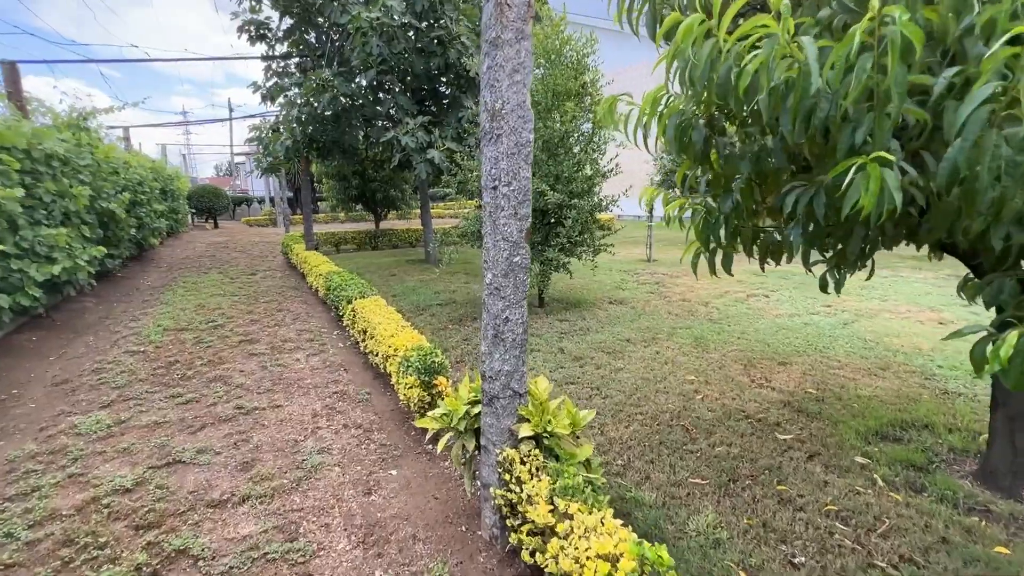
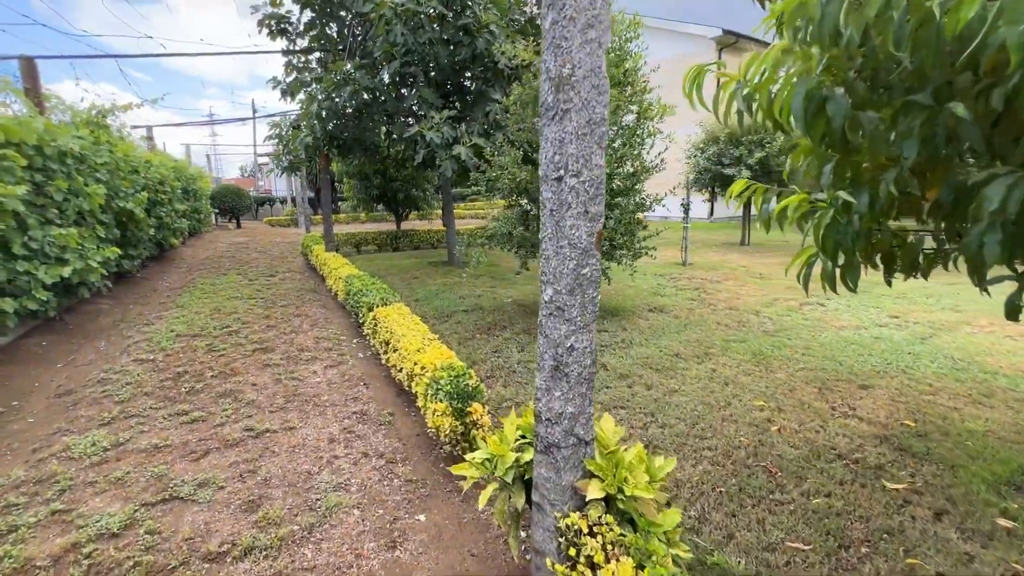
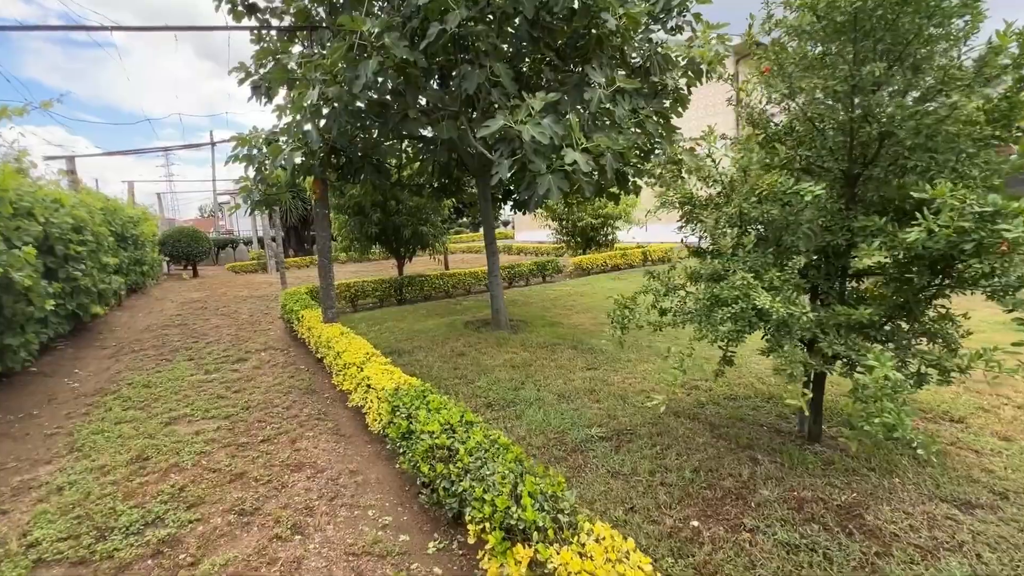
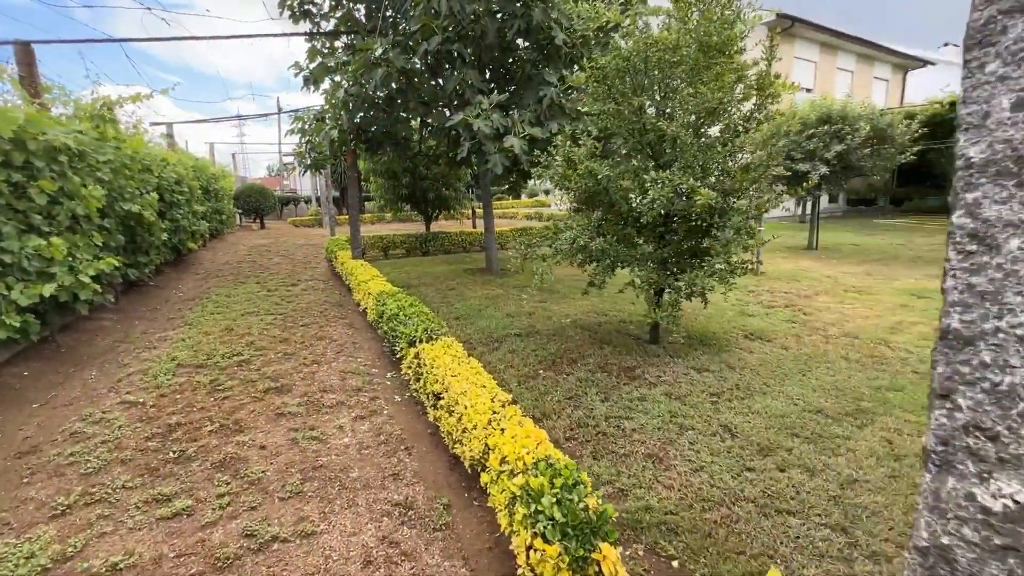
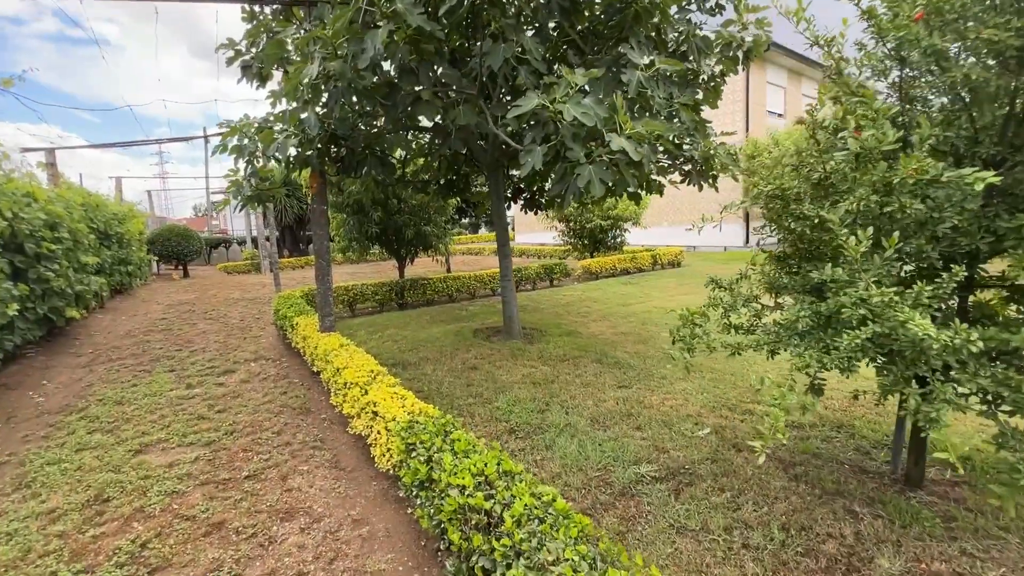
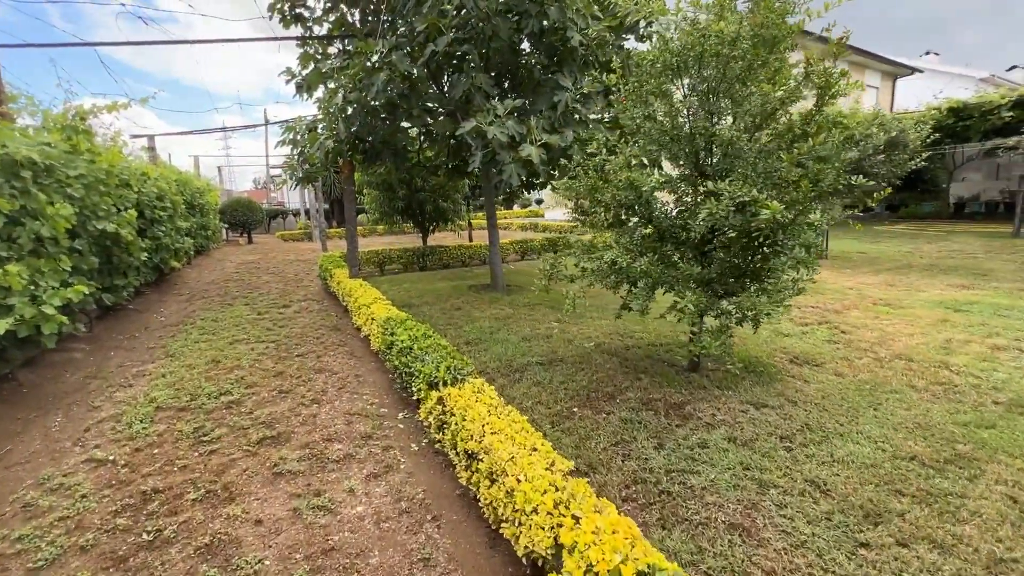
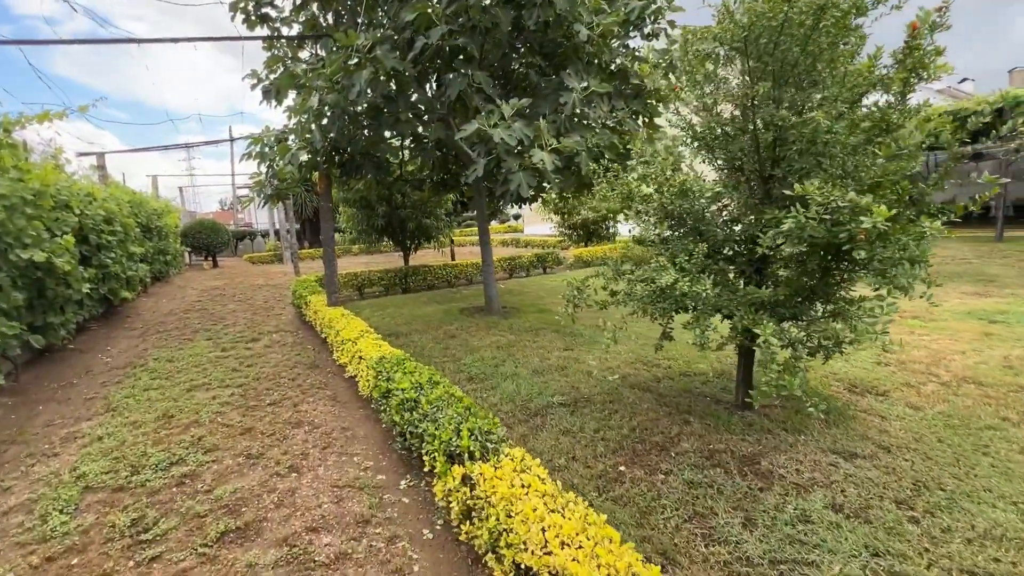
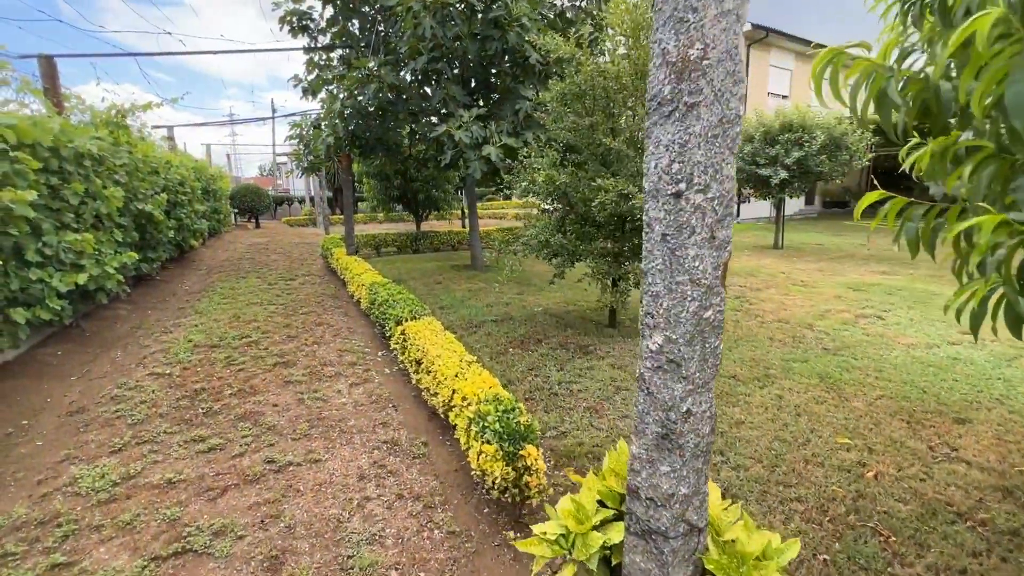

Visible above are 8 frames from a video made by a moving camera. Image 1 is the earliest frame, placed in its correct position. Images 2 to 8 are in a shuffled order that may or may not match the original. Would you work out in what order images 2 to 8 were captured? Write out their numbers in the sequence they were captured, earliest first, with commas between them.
2, 8, 4, 6, 7, 3, 5
